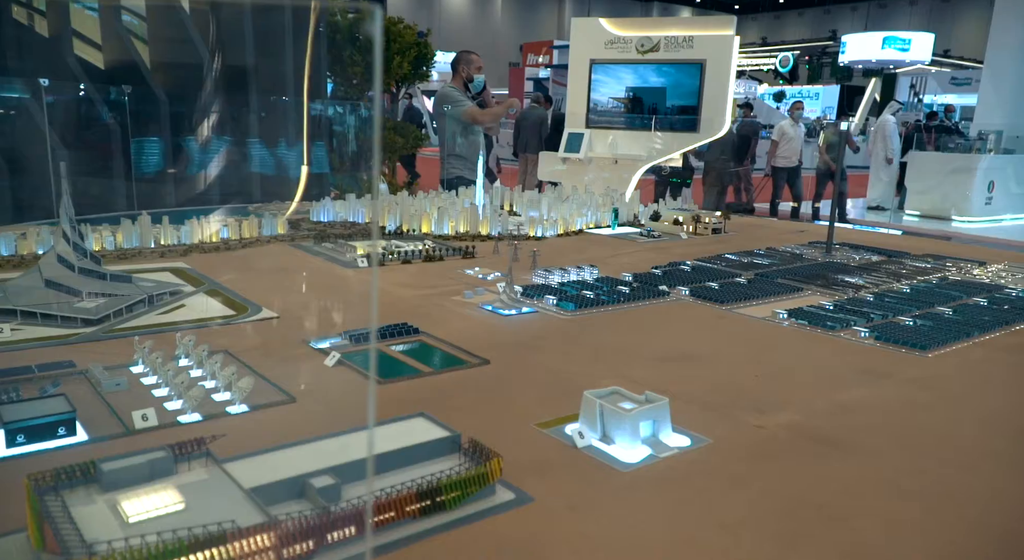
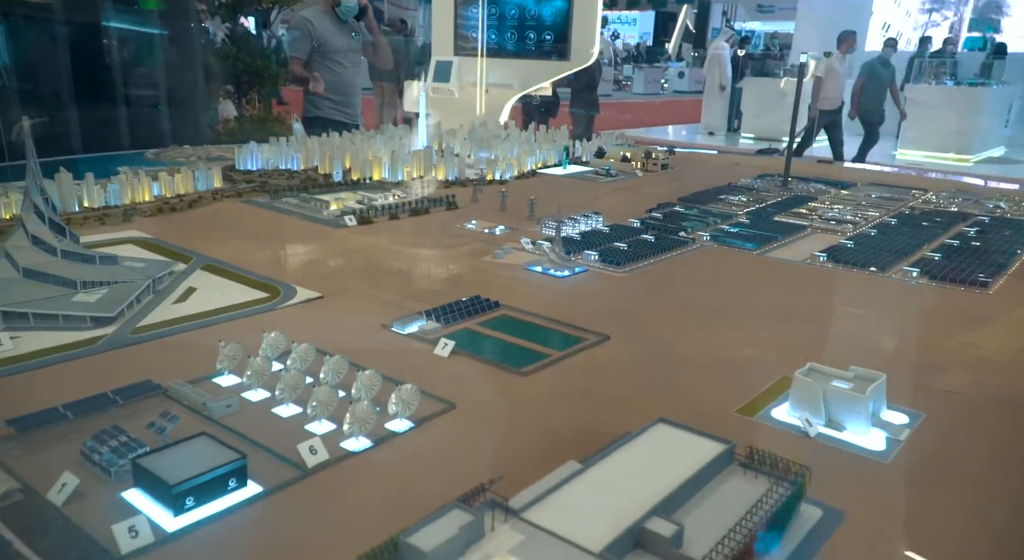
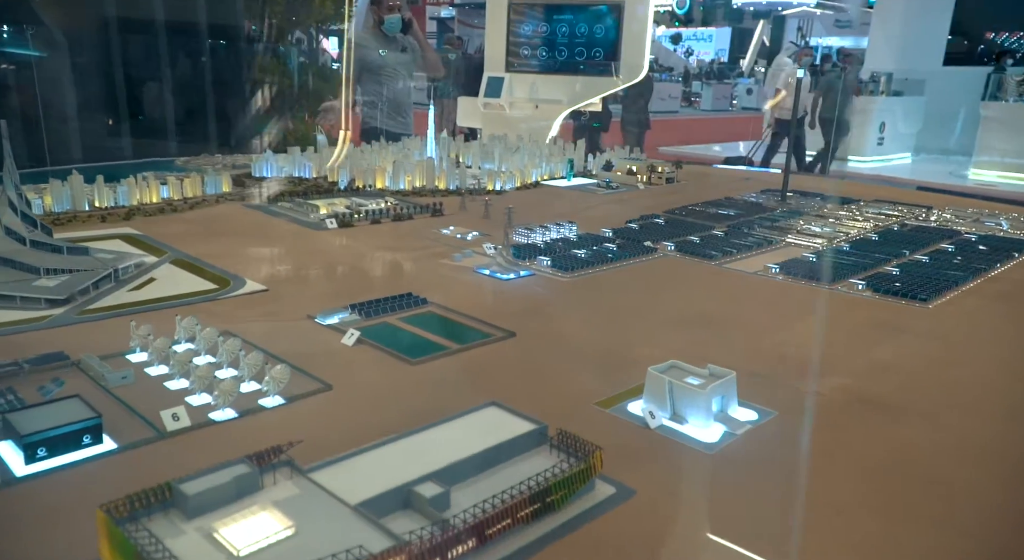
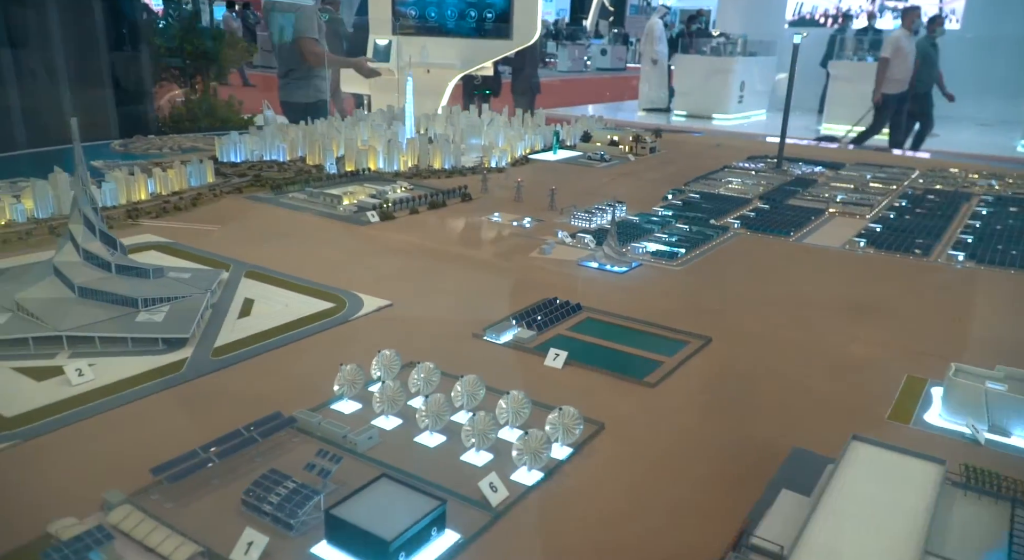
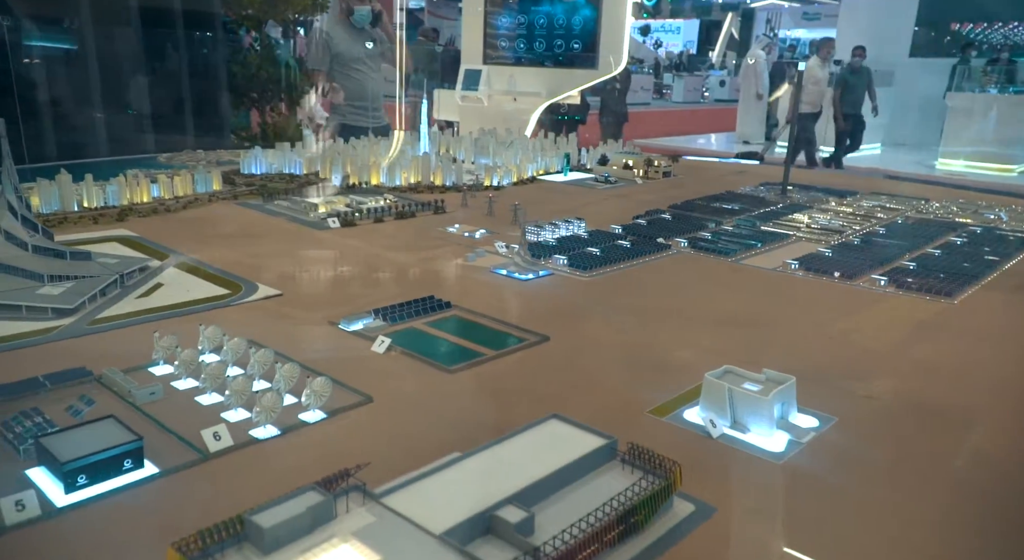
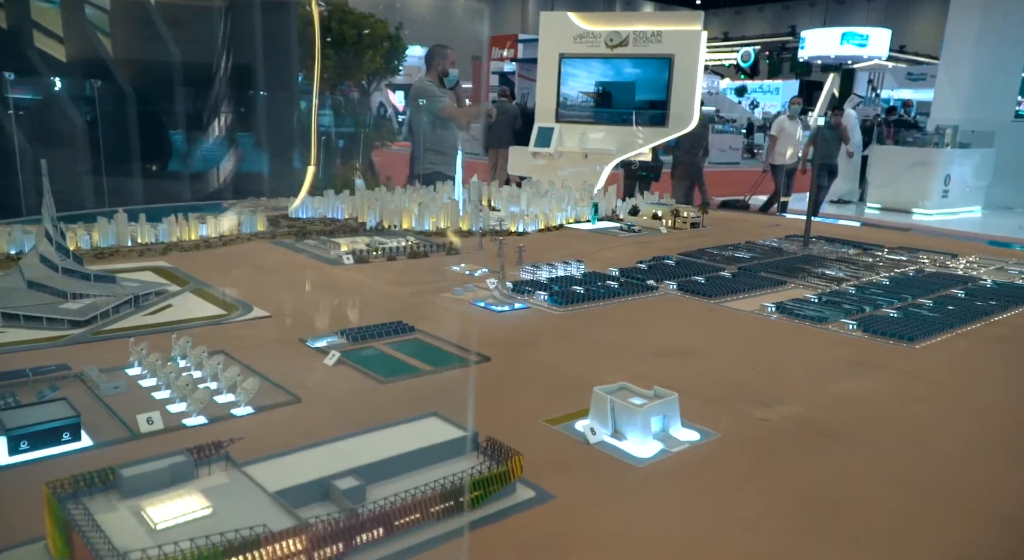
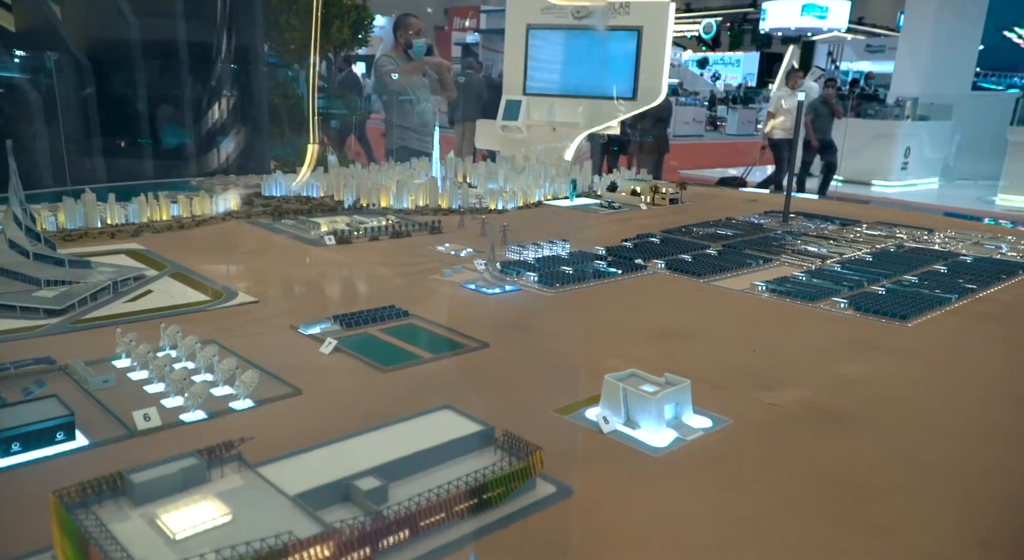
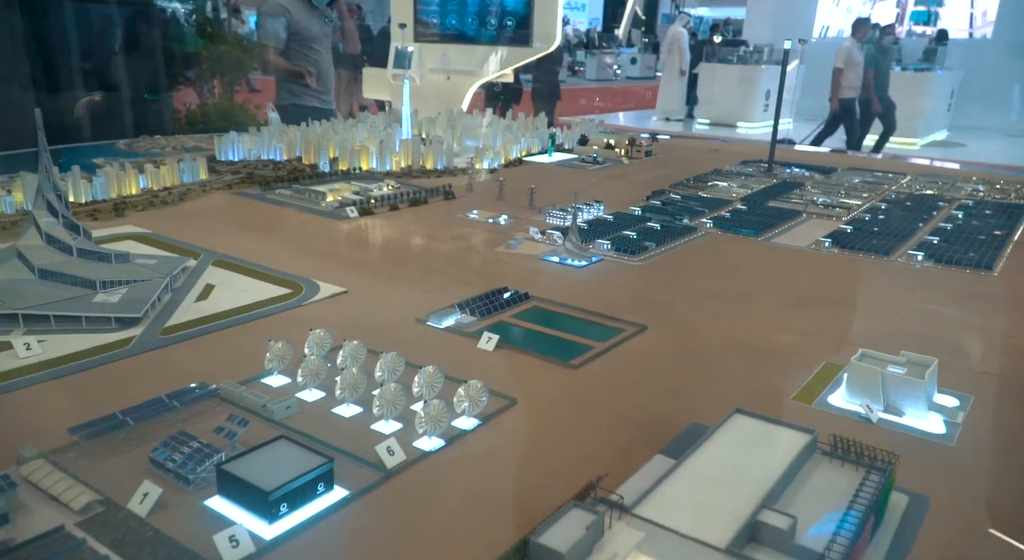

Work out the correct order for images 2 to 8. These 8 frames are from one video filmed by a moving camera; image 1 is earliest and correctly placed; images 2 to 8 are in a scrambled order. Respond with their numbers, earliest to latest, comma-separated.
6, 7, 3, 5, 2, 8, 4
